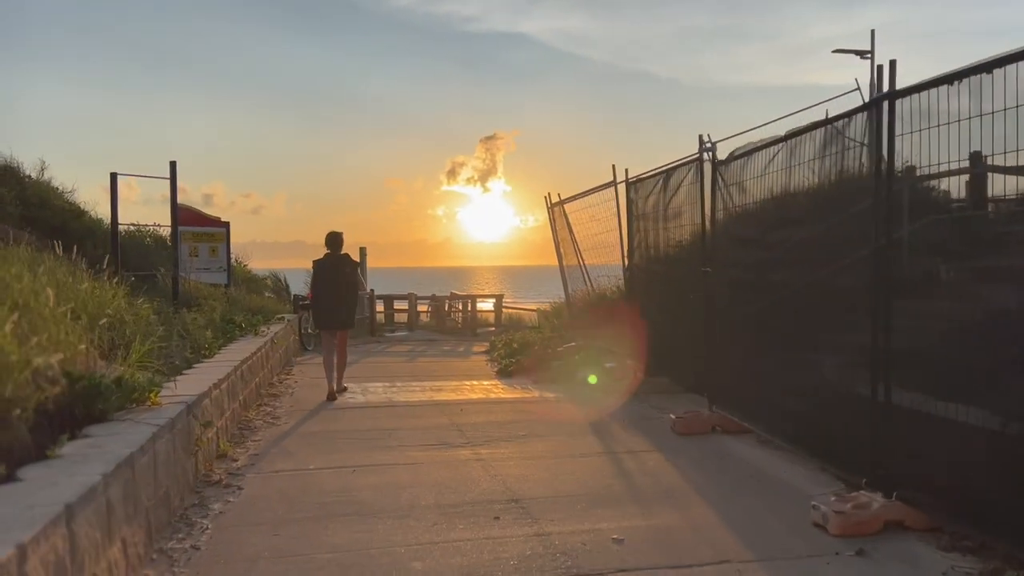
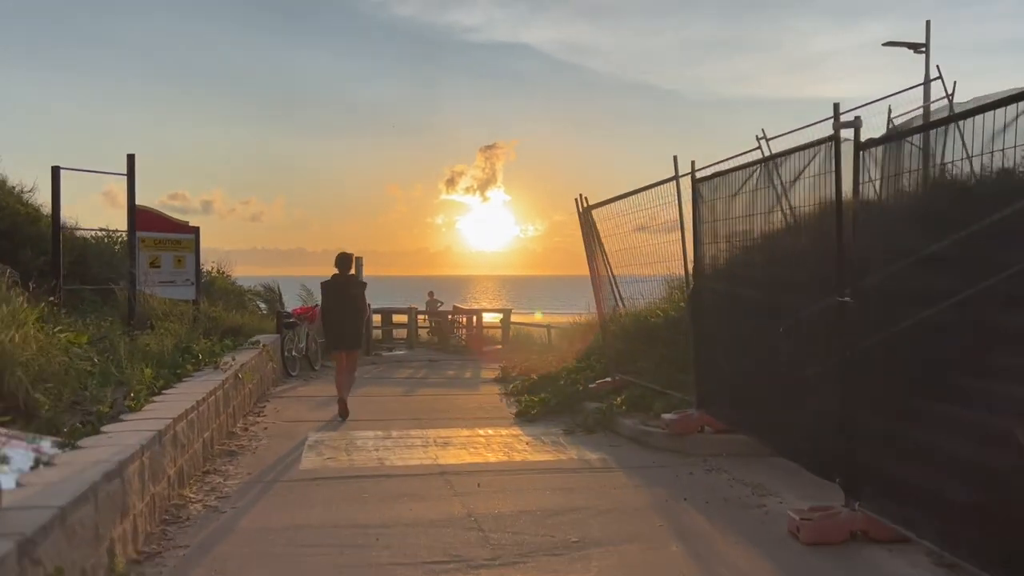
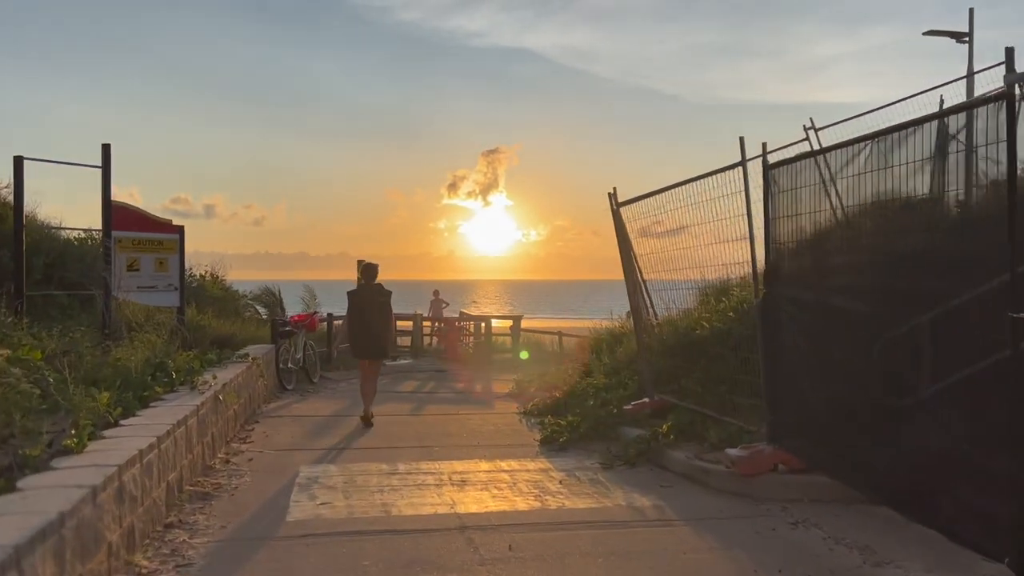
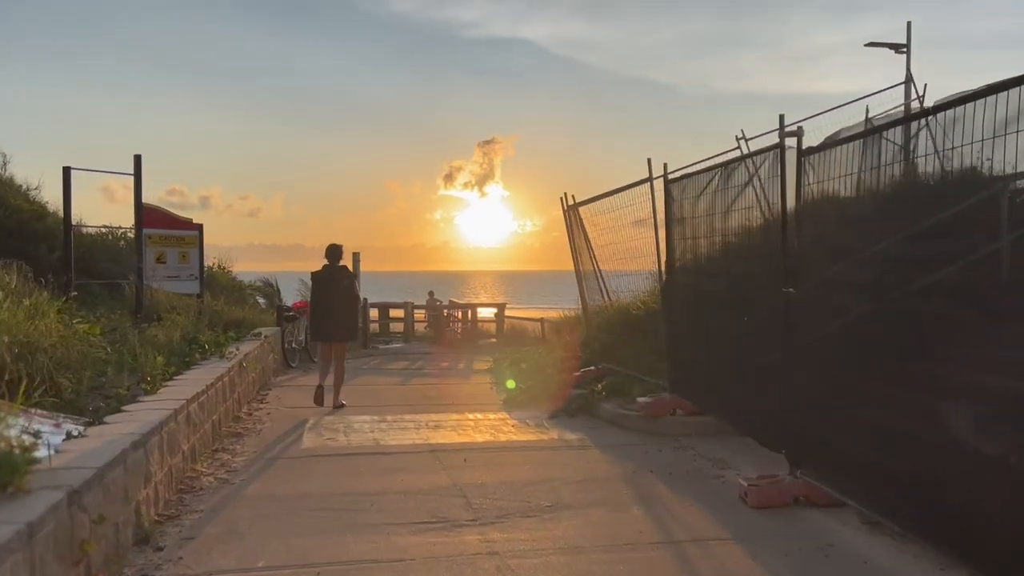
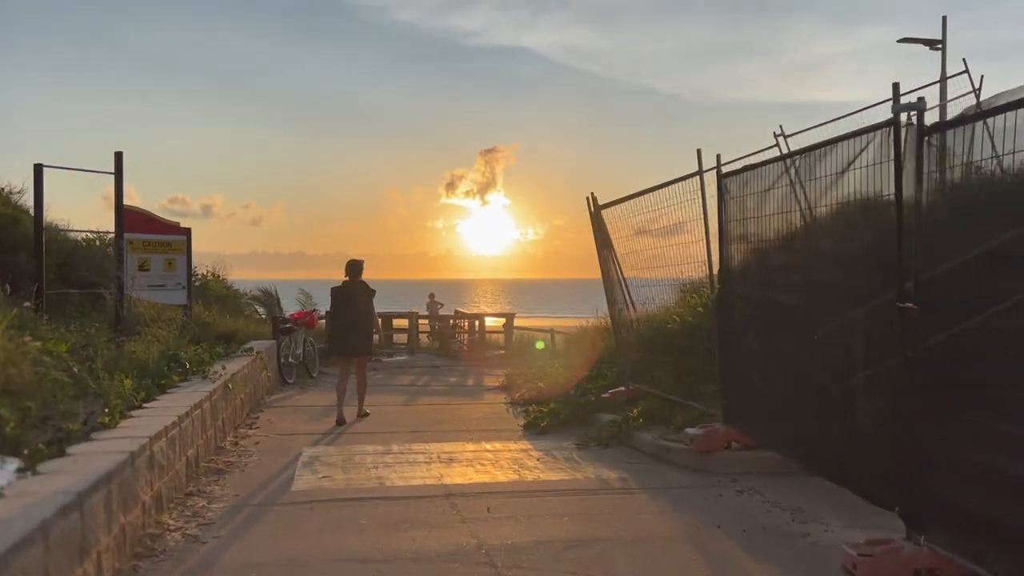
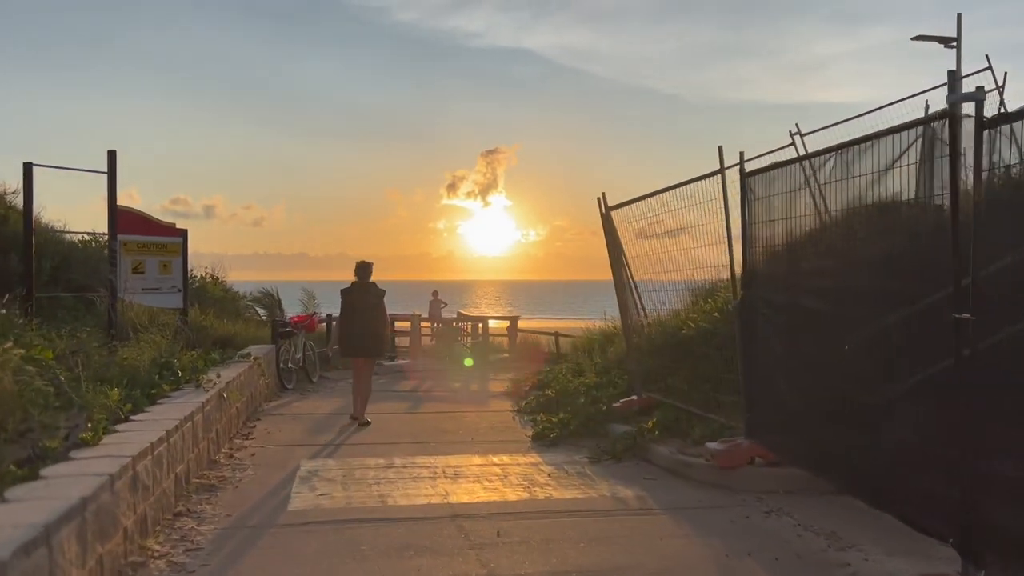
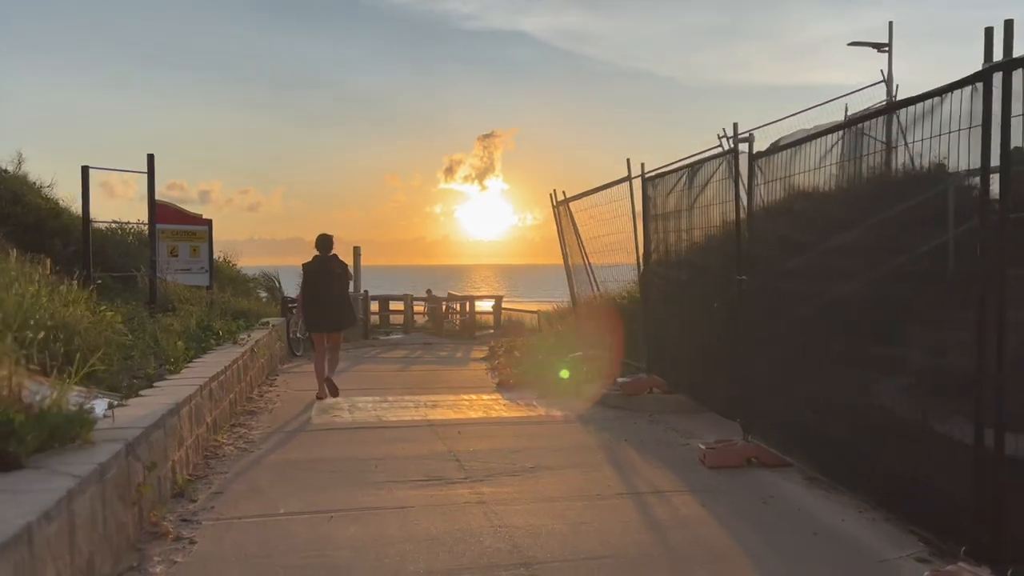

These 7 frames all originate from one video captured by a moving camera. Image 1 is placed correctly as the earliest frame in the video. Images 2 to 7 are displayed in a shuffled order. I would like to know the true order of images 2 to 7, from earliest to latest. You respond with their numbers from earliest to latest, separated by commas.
7, 4, 2, 5, 6, 3
